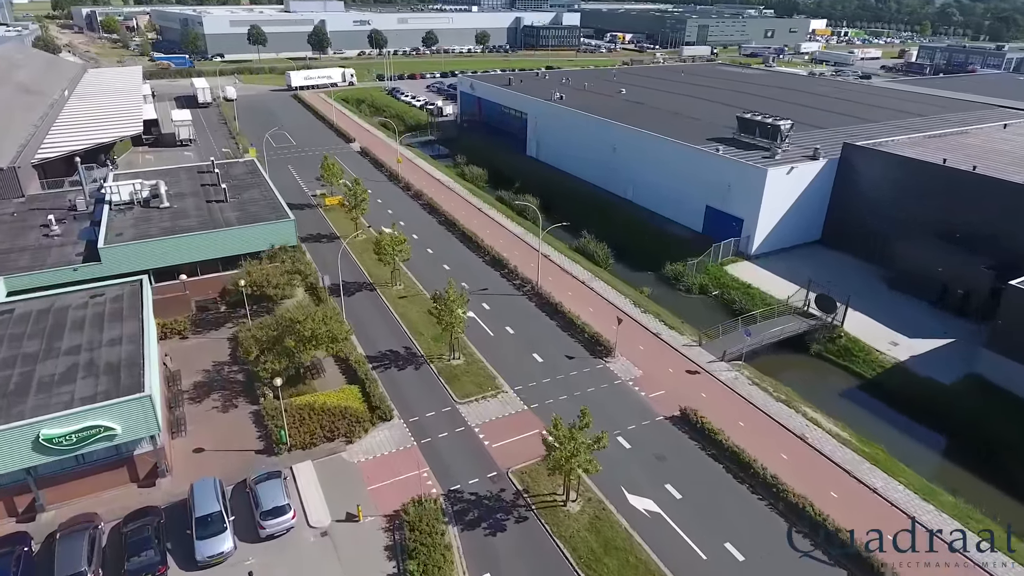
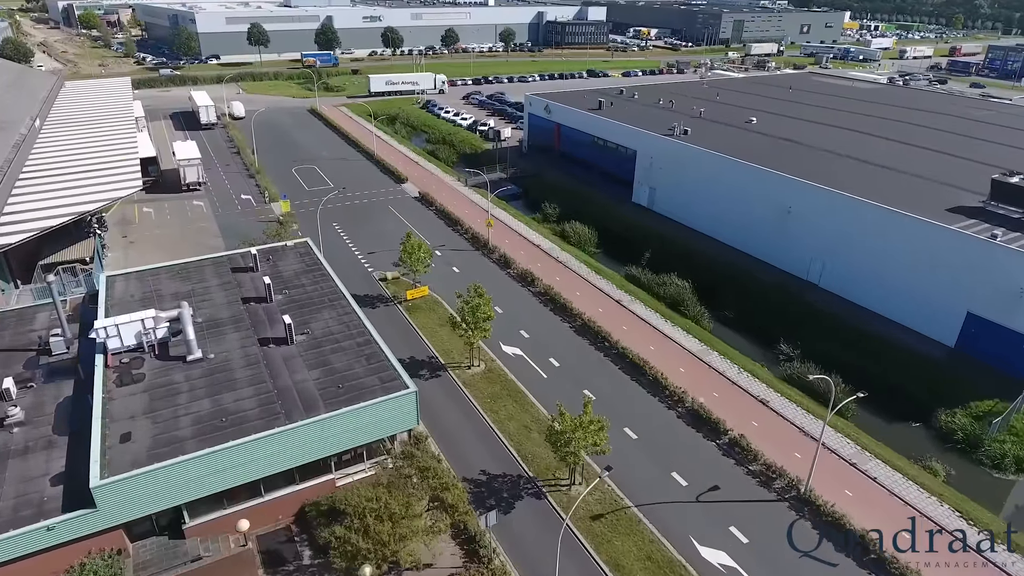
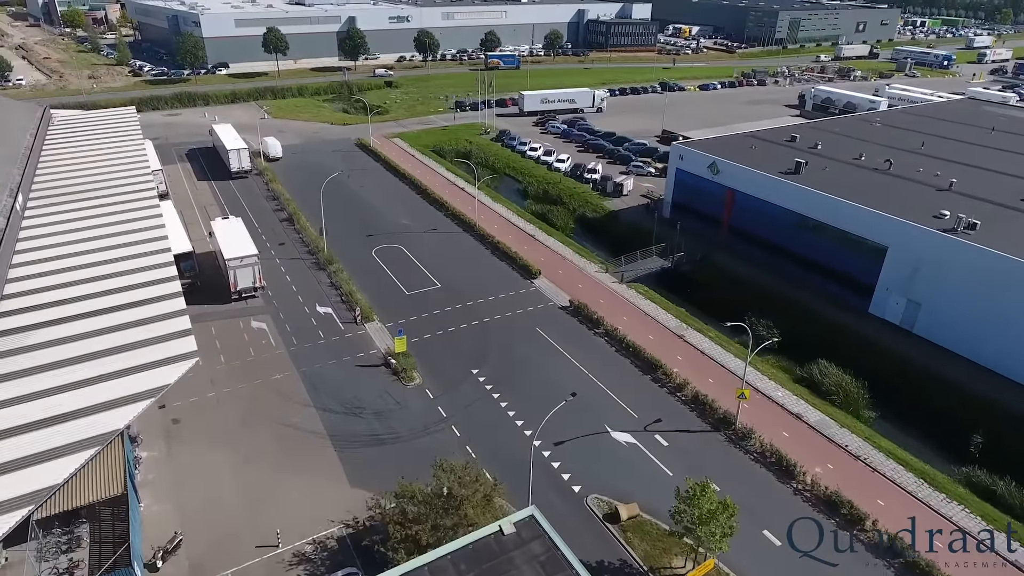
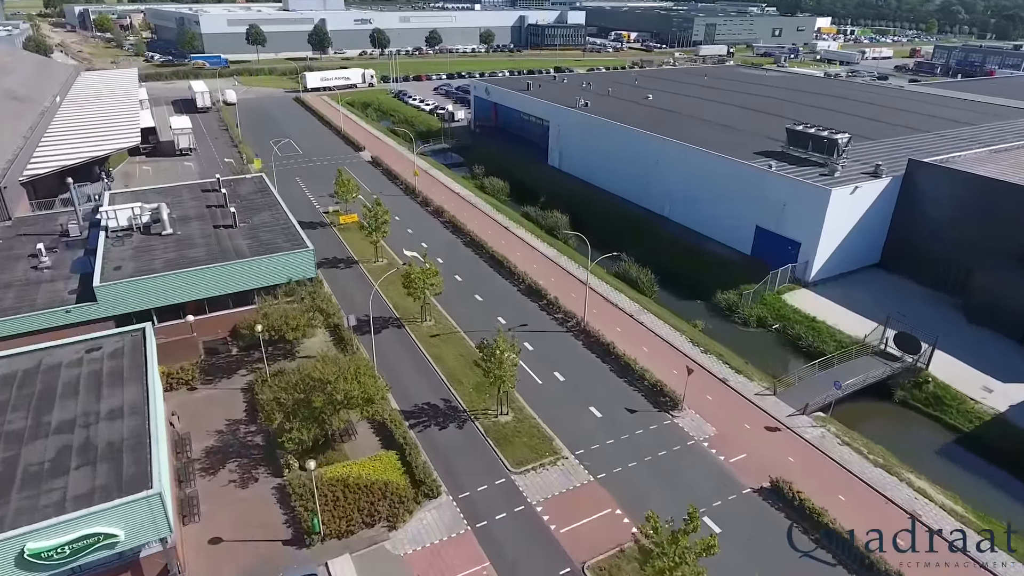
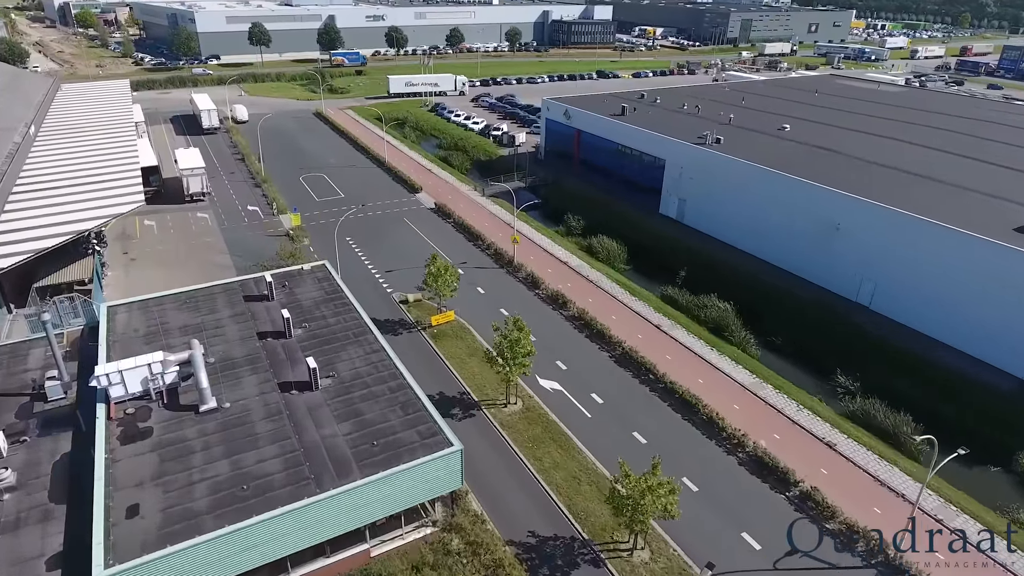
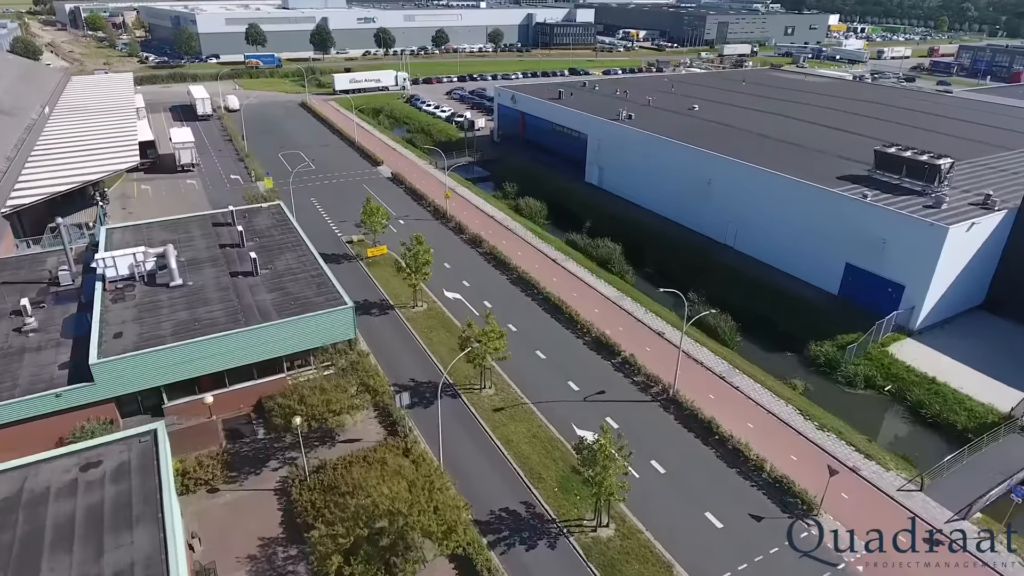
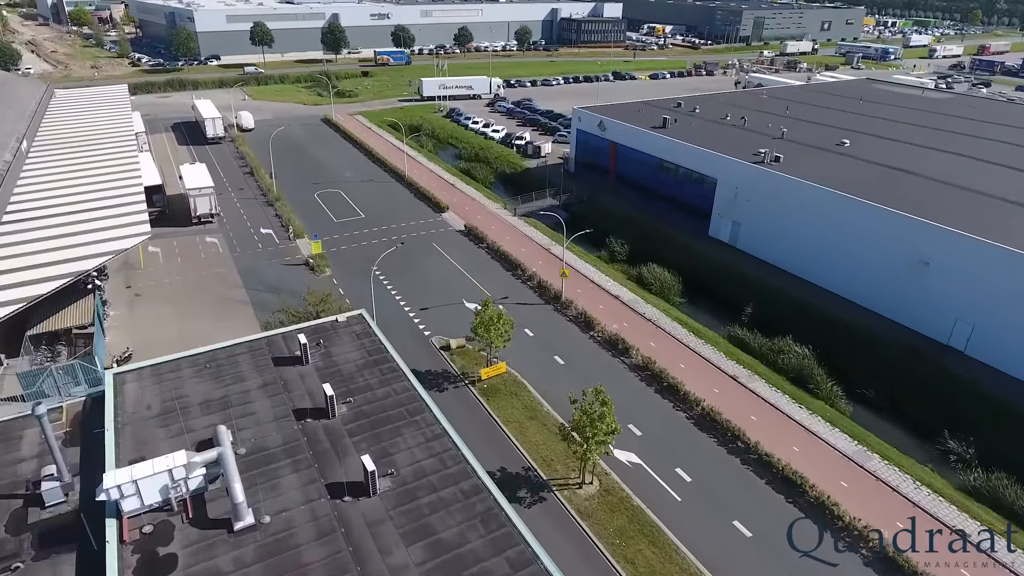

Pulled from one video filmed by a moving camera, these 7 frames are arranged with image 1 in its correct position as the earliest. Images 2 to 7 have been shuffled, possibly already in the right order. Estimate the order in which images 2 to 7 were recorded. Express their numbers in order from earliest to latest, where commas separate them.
4, 6, 2, 5, 7, 3
